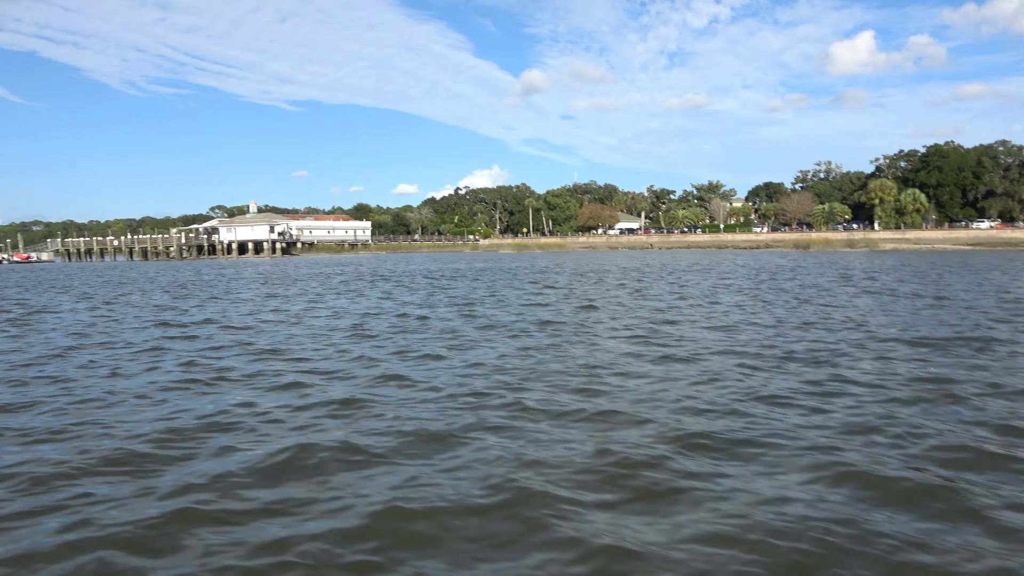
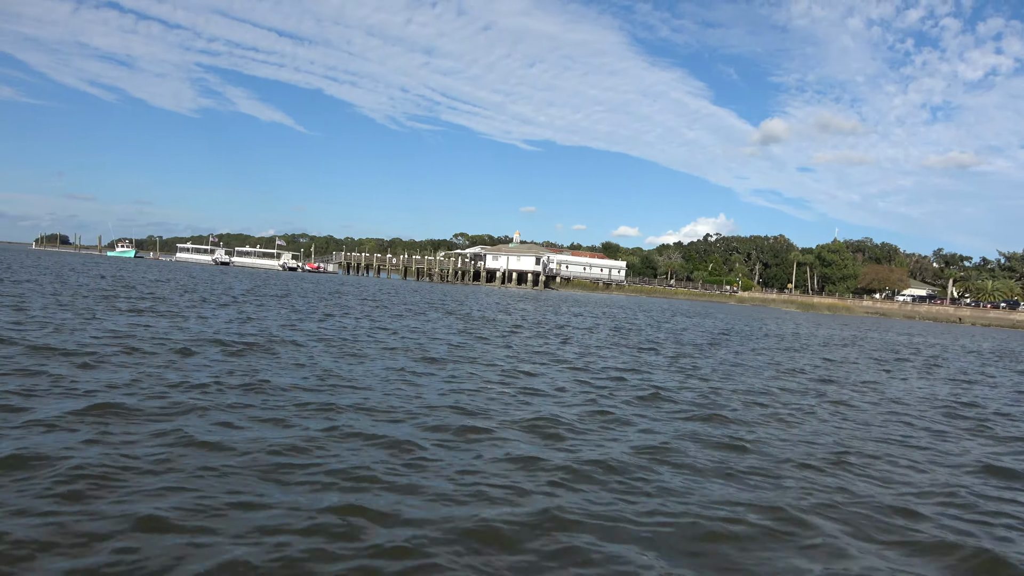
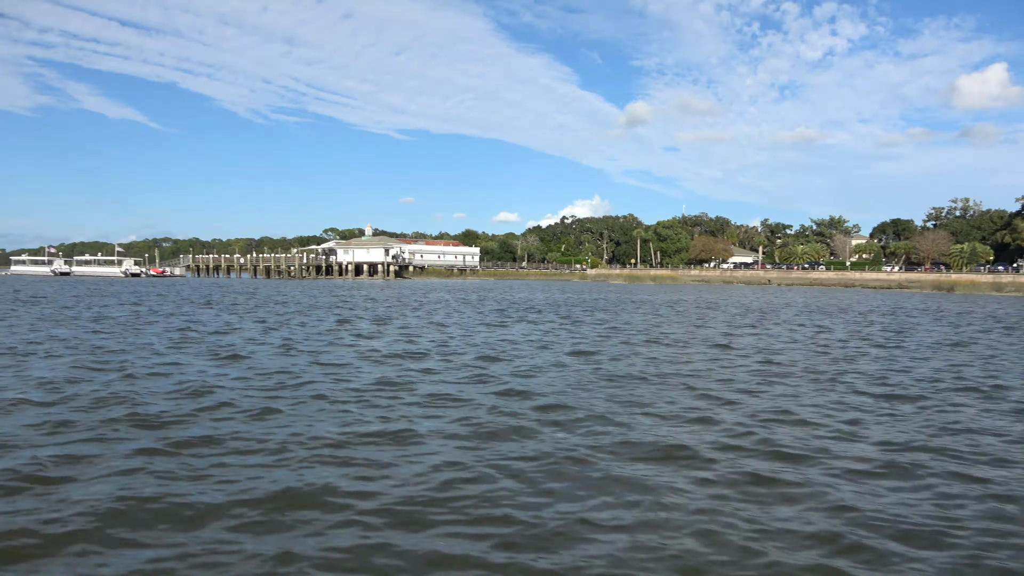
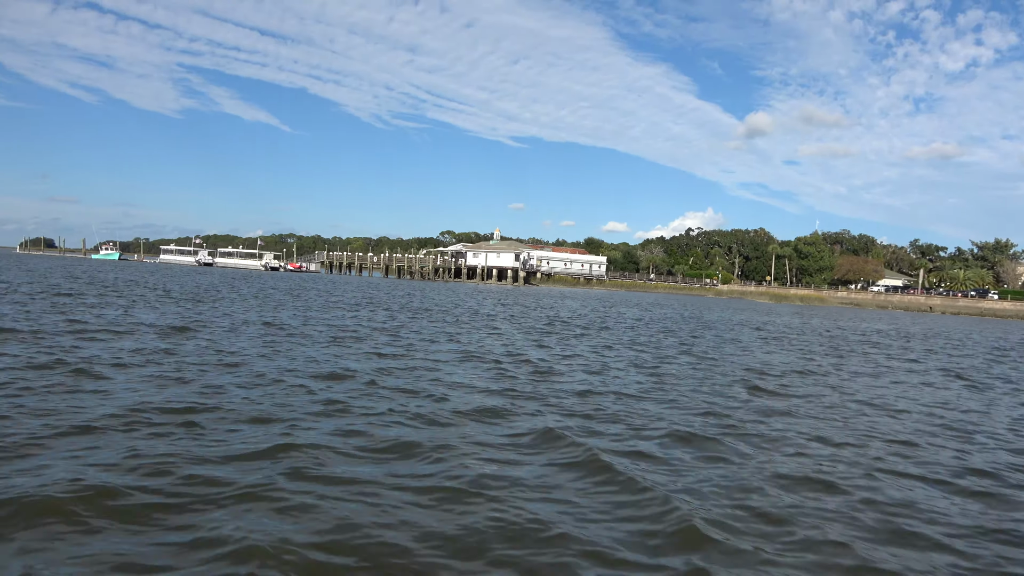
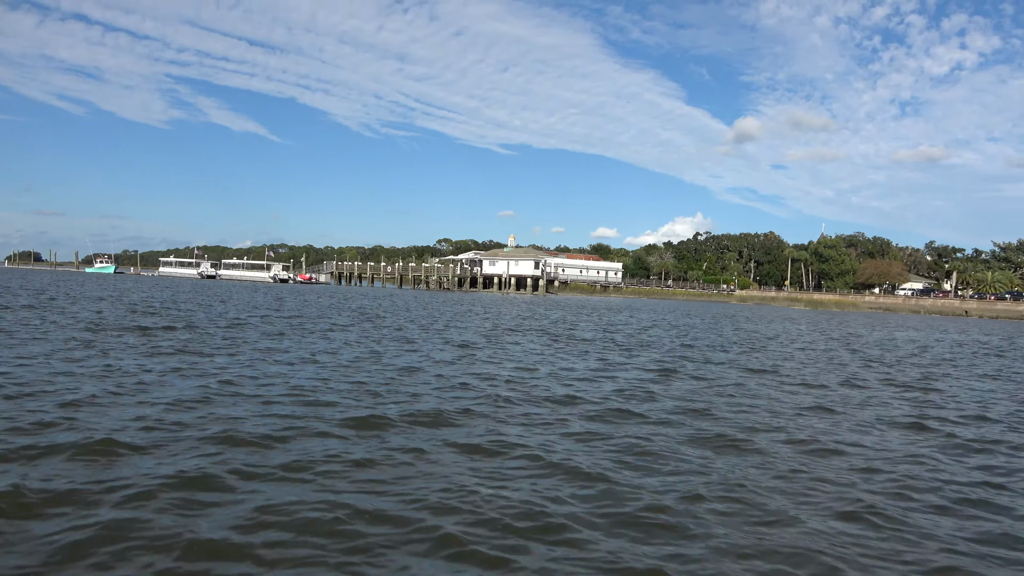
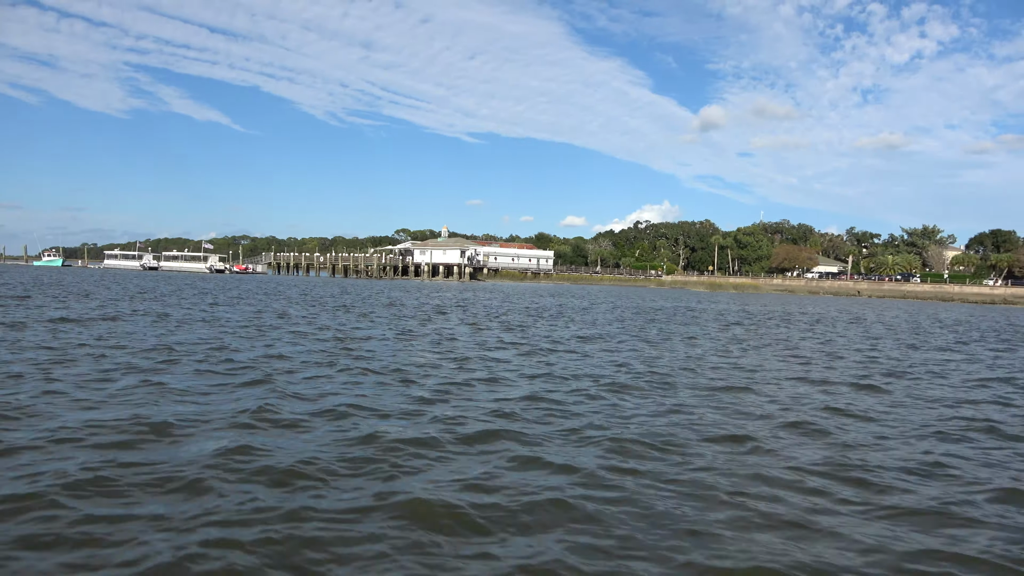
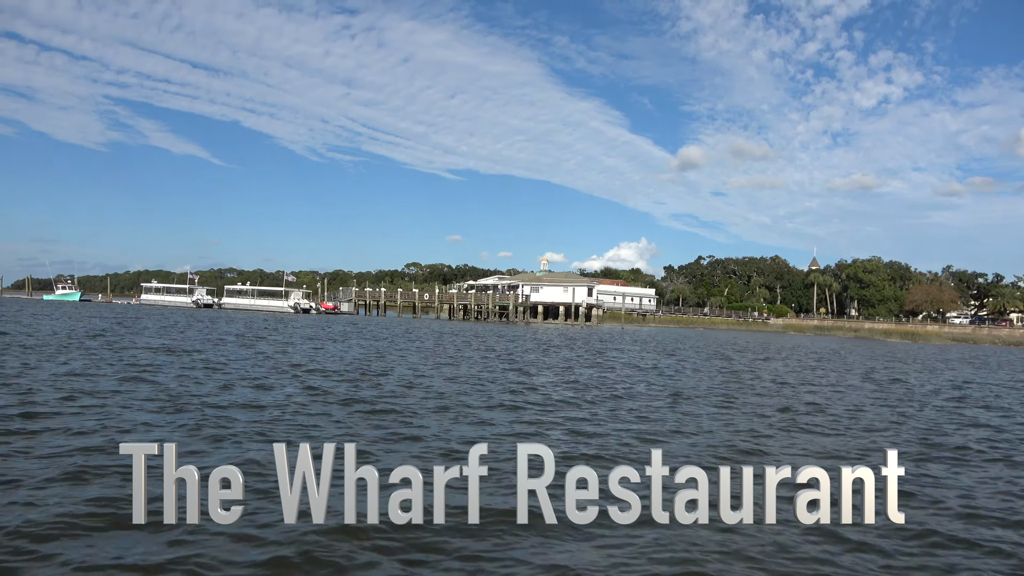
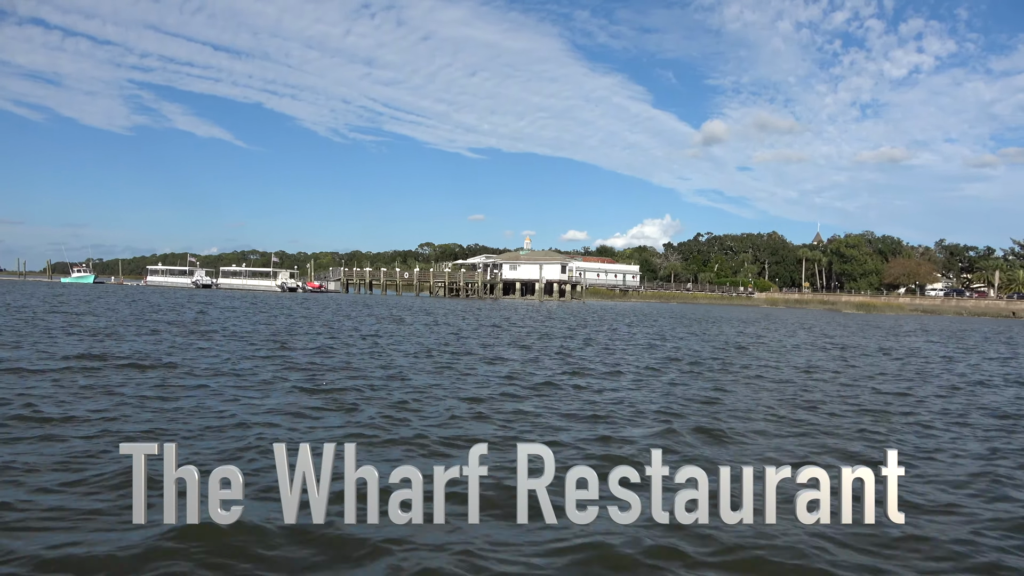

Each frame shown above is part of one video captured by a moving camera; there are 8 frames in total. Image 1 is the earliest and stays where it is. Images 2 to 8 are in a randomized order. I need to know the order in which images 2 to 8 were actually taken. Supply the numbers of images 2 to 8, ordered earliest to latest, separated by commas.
3, 6, 4, 2, 5, 8, 7
